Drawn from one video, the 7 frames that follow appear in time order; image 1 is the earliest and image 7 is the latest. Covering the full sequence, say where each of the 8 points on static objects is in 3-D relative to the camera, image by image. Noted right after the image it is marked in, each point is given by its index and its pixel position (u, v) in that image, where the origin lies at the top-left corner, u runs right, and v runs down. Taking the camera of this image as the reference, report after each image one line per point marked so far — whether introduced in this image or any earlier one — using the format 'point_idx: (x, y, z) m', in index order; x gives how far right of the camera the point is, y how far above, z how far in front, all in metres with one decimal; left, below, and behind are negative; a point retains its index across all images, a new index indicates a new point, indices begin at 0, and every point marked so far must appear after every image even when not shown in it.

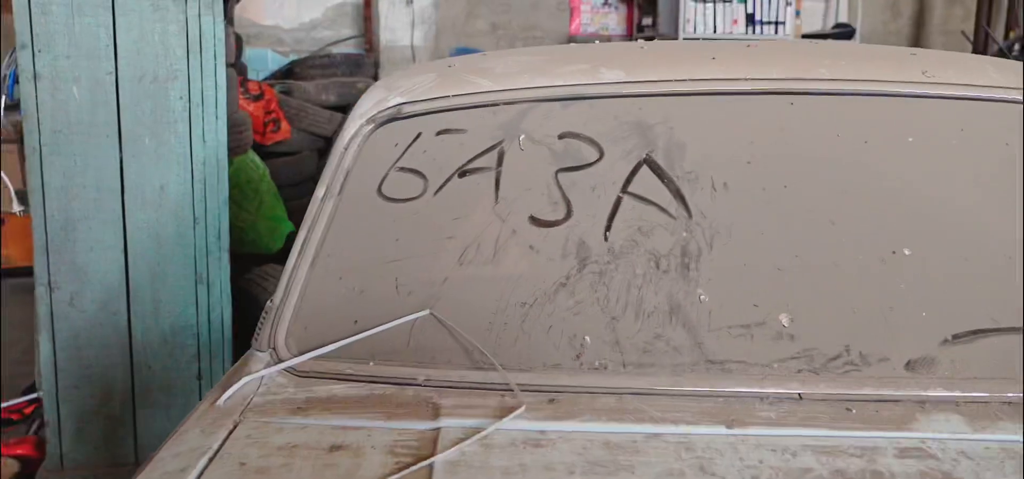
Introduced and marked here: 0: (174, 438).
0: (-0.4, -0.2, +0.9) m
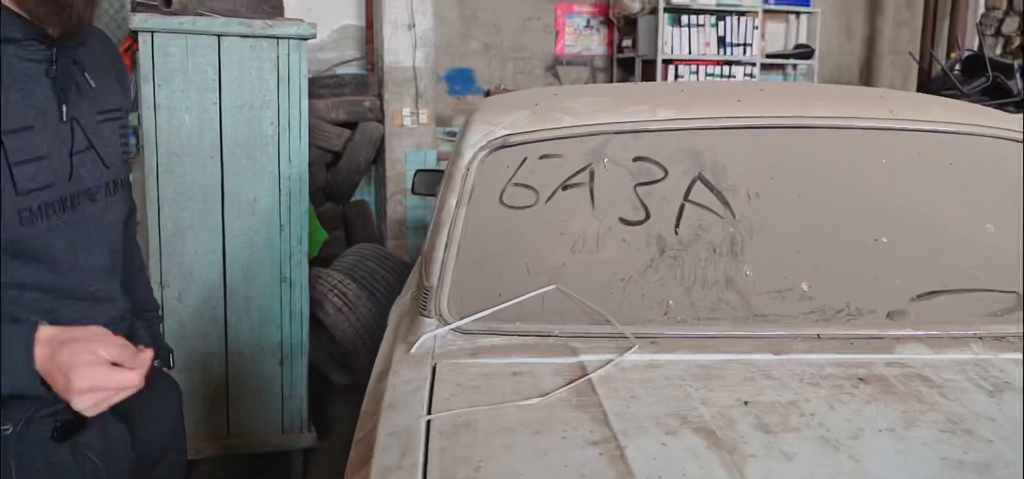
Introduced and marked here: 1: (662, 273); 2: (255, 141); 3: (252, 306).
0: (-0.2, -0.2, +1.2) m
1: (+0.3, -0.1, +1.4) m
2: (-0.8, +0.3, +2.4) m
3: (-0.8, -0.2, +2.5) m
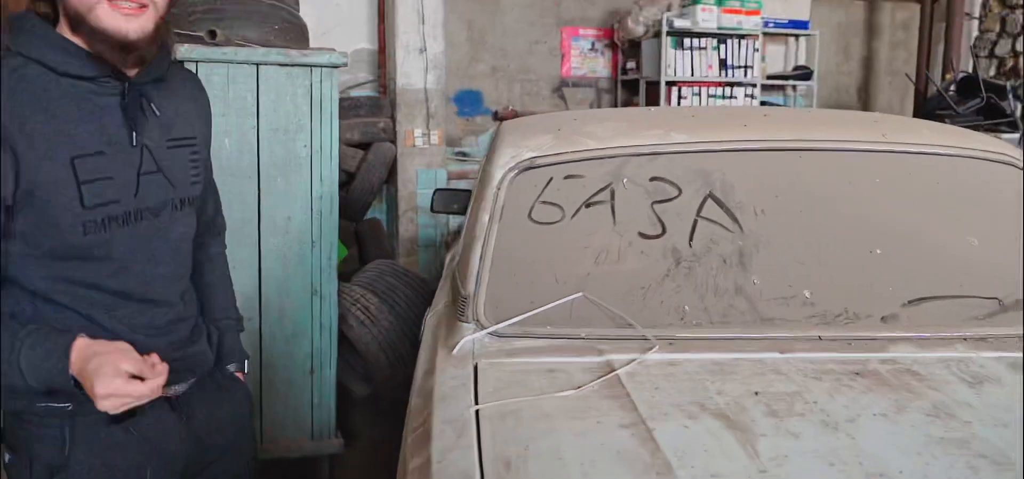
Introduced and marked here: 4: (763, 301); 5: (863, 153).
0: (-0.1, -0.2, +1.4) m
1: (+0.3, -0.1, +1.5) m
2: (-0.7, +0.2, +2.5) m
3: (-0.8, -0.3, +2.6) m
4: (+0.5, -0.1, +1.5) m
5: (+0.7, +0.2, +1.7) m
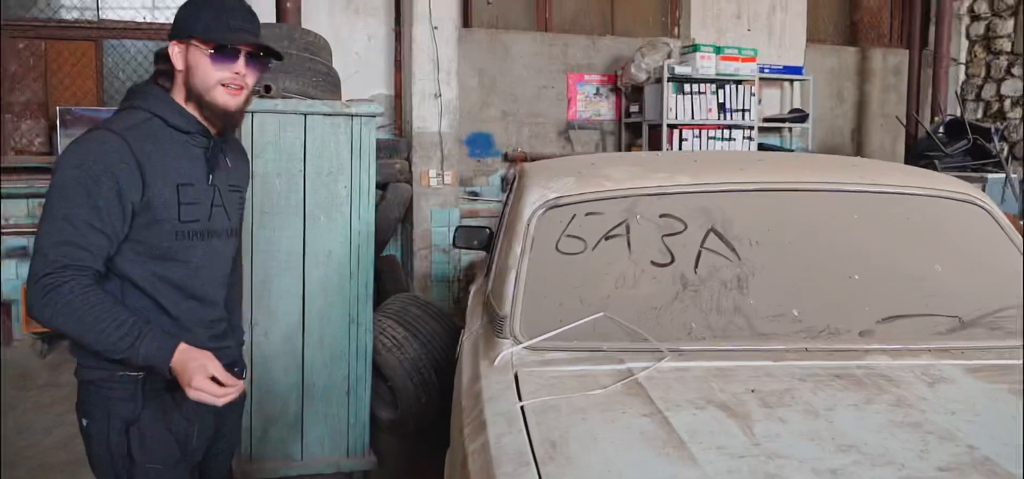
0: (-0.1, -0.3, +1.6) m
1: (+0.4, -0.1, +1.8) m
2: (-0.6, +0.1, +2.8) m
3: (-0.7, -0.4, +2.9) m
4: (+0.6, -0.2, +1.8) m
5: (+0.8, +0.1, +1.9) m
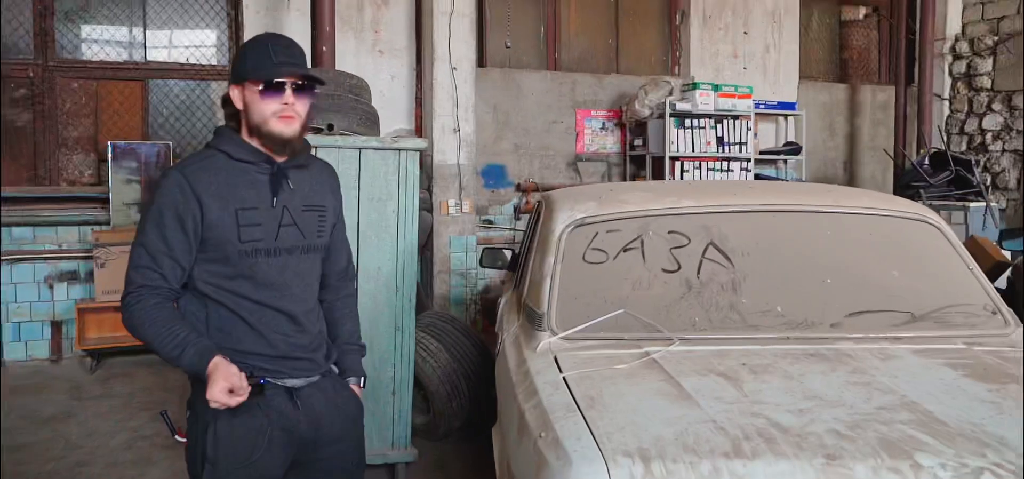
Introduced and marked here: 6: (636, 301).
0: (0.0, -0.3, +2.1) m
1: (+0.5, -0.2, +2.2) m
2: (-0.5, +0.1, +3.2) m
3: (-0.6, -0.5, +3.3) m
4: (+0.7, -0.2, +2.2) m
5: (+0.9, +0.1, +2.4) m
6: (+0.4, -0.2, +2.2) m
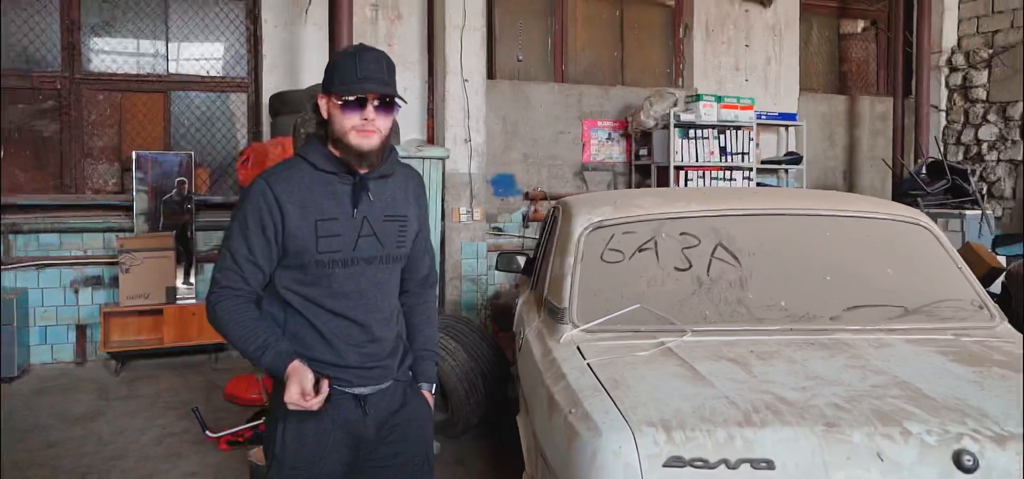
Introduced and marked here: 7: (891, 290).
0: (+0.1, -0.3, +2.2) m
1: (+0.6, -0.2, +2.4) m
2: (-0.5, 0.0, +3.4) m
3: (-0.5, -0.5, +3.5) m
4: (+0.7, -0.2, +2.4) m
5: (+1.0, +0.1, +2.5) m
6: (+0.4, -0.2, +2.4) m
7: (+1.2, -0.2, +2.4) m
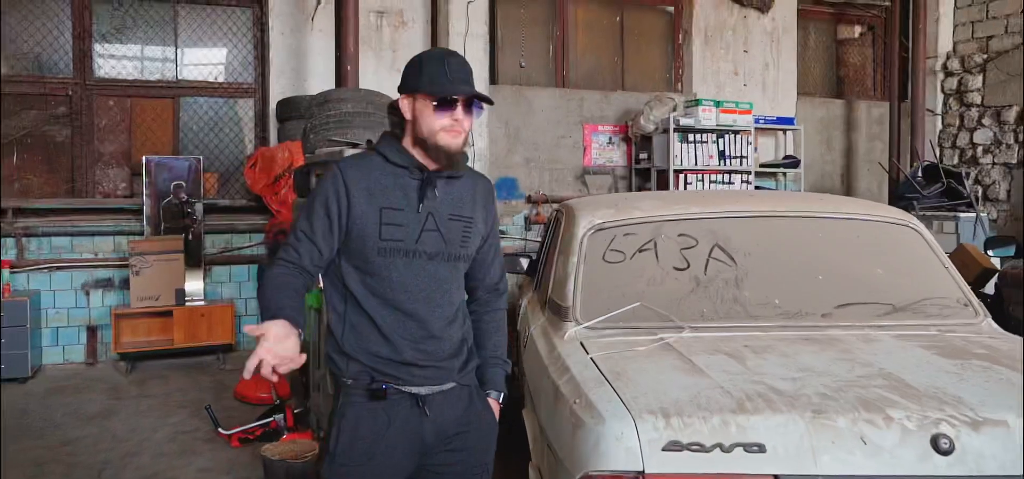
0: (+0.1, -0.3, +2.4) m
1: (+0.6, -0.2, +2.5) m
2: (-0.4, 0.0, +3.5) m
3: (-0.5, -0.5, +3.6) m
4: (+0.8, -0.2, +2.5) m
5: (+1.0, +0.1, +2.7) m
6: (+0.4, -0.2, +2.5) m
7: (+1.2, -0.2, +2.5) m
